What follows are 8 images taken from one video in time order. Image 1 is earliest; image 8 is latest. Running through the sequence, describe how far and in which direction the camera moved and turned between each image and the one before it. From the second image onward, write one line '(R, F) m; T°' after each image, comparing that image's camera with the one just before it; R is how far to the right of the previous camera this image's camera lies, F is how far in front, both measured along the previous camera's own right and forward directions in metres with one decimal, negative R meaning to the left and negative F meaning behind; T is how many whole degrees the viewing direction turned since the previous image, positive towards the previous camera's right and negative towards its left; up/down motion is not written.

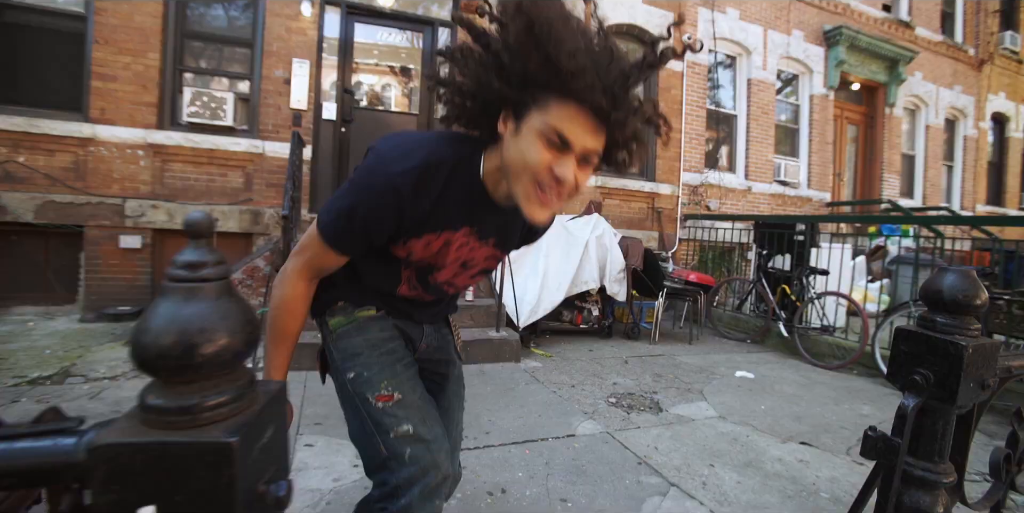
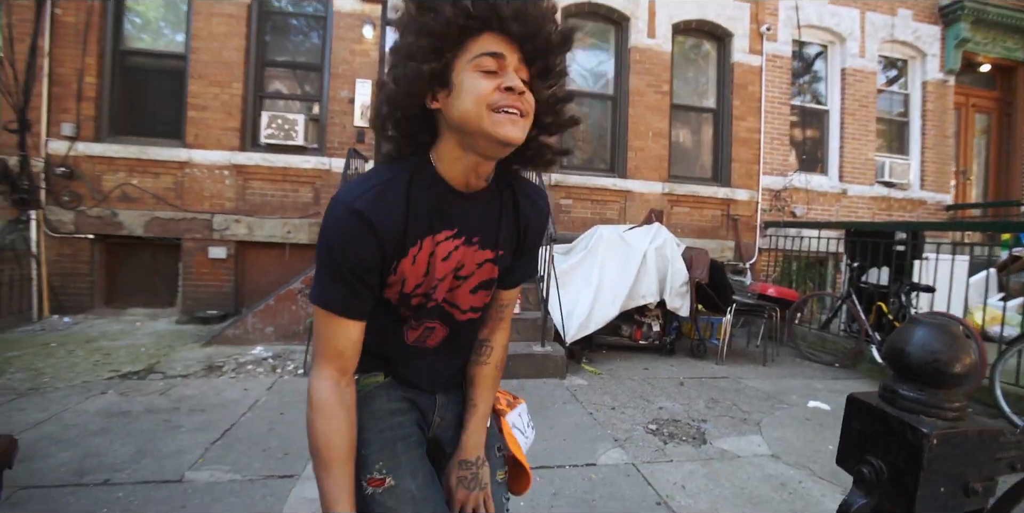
(+0.6, +0.2) m; -12°
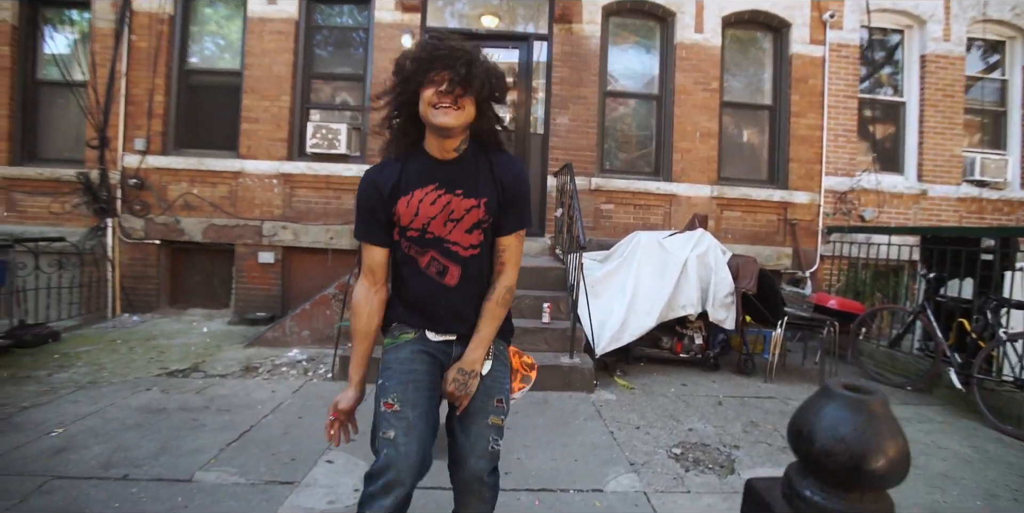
(+0.5, +0.1) m; -8°
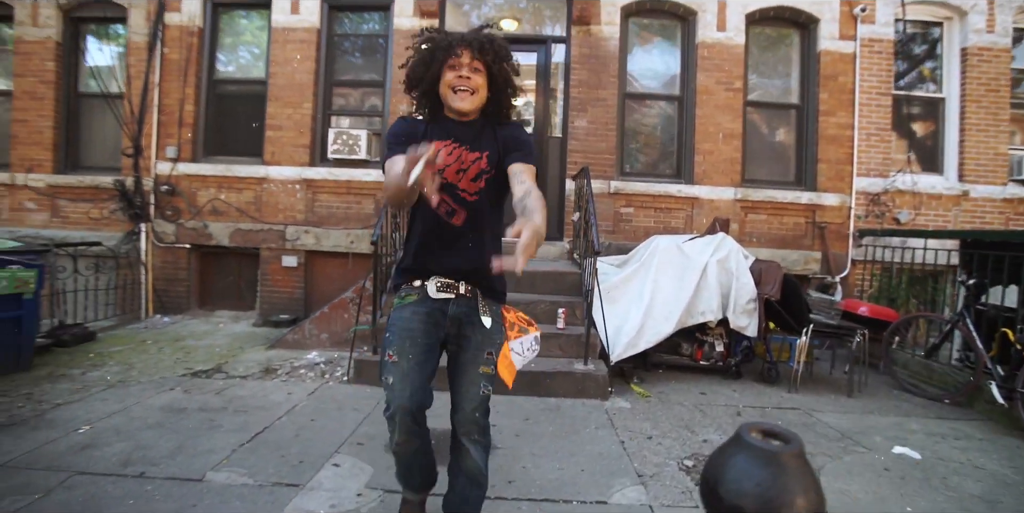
(+0.2, 0.0) m; -4°
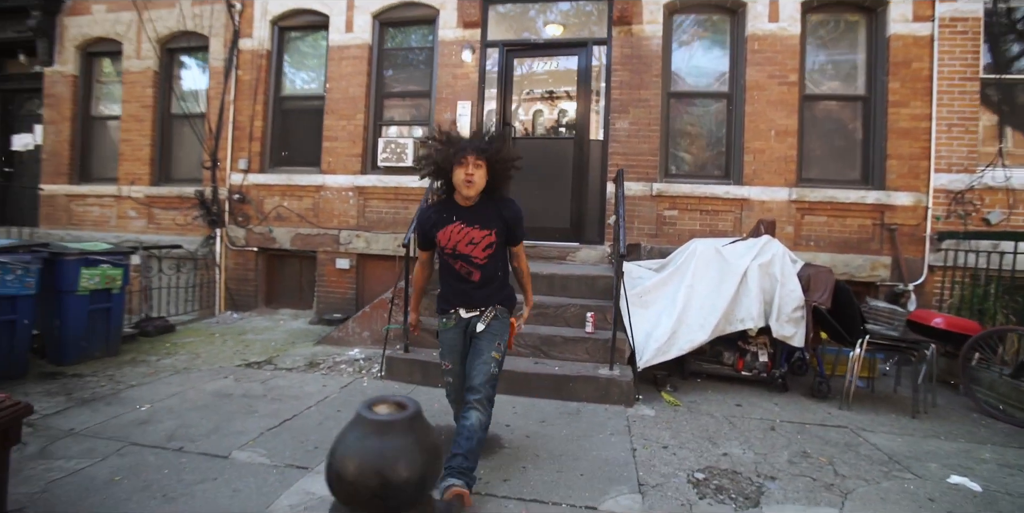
(+0.6, 0.0) m; -9°
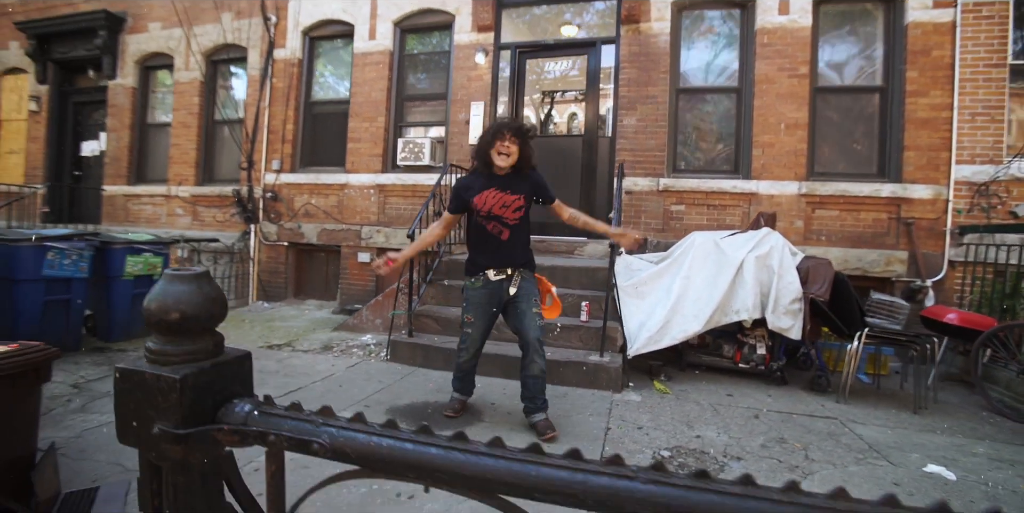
(+0.5, -0.2) m; -5°
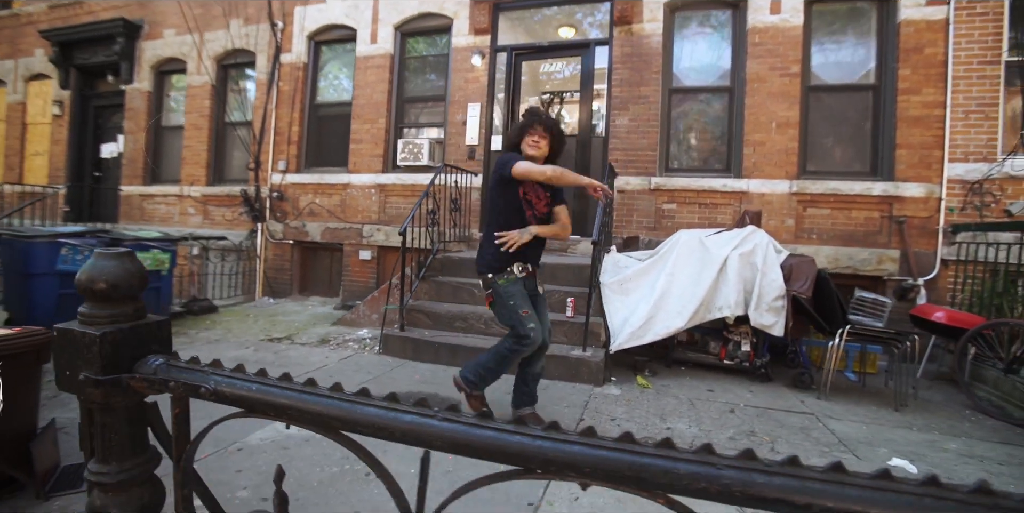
(+0.3, -0.1) m; -2°
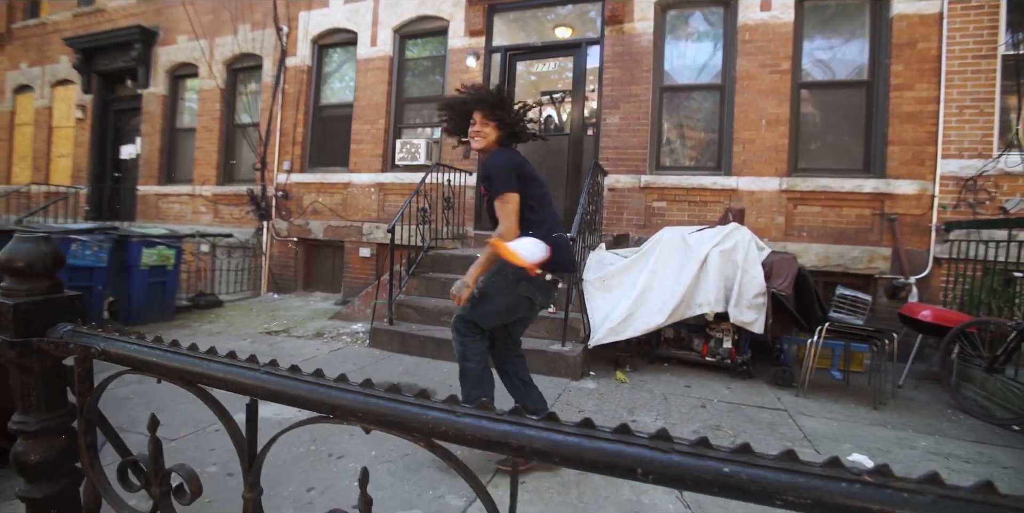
(+0.4, -0.1) m; -3°
